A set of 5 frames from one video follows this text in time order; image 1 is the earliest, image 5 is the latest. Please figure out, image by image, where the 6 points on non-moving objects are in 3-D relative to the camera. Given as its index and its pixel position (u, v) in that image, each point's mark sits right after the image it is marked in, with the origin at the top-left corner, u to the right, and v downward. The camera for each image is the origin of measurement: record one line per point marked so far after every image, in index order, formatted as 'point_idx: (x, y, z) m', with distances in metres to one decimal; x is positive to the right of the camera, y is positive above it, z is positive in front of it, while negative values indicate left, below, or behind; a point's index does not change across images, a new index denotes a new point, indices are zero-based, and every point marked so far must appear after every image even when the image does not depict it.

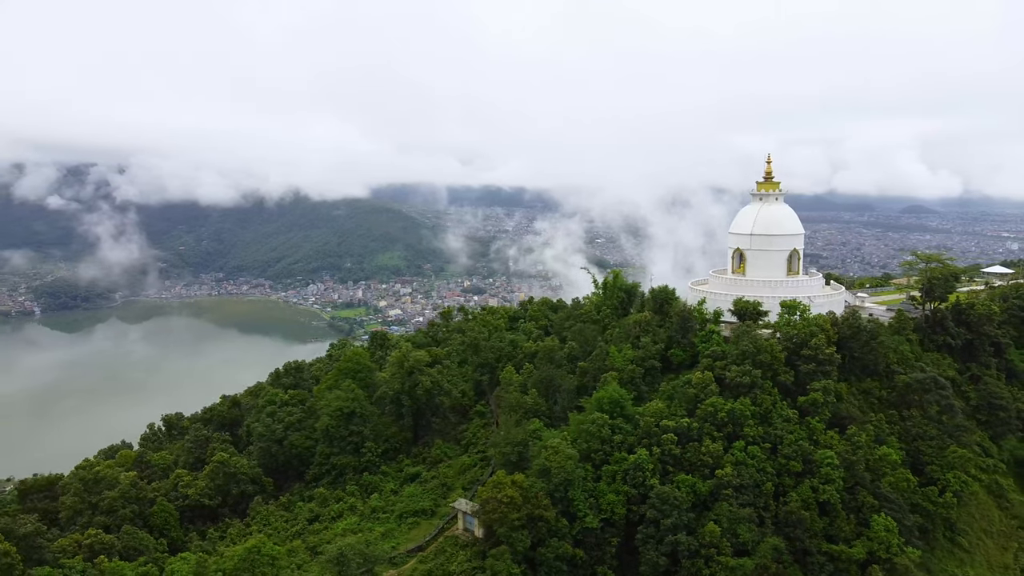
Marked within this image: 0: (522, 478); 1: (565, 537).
0: (+0.2, -5.3, +19.0) m
1: (+1.5, -6.8, +18.5) m
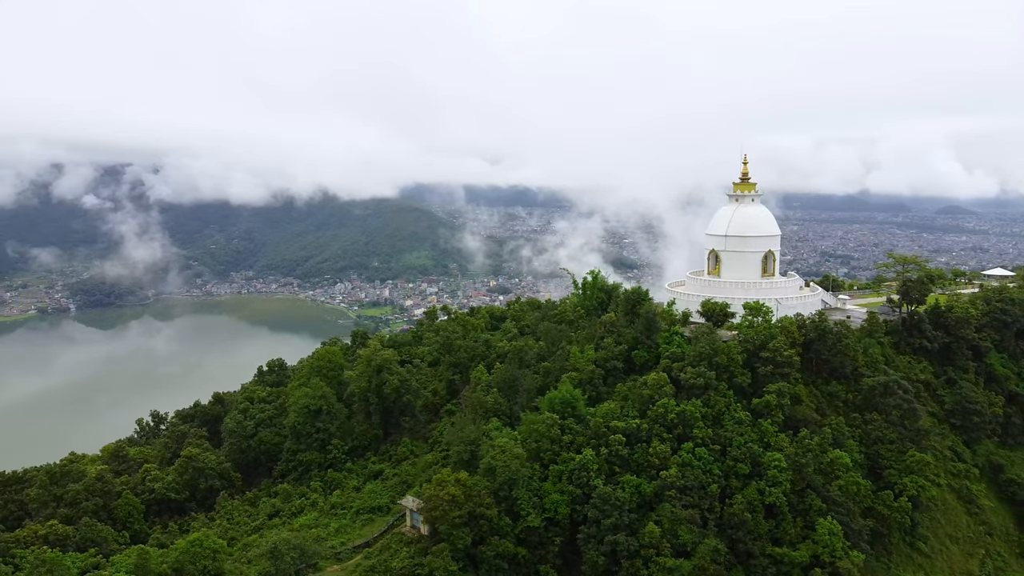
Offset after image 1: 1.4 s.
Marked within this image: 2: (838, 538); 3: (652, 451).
0: (-1.3, -5.3, +19.2) m
1: (-0.1, -6.8, +18.7) m
2: (+9.0, -6.9, +18.7) m
3: (+4.1, -4.7, +19.8) m
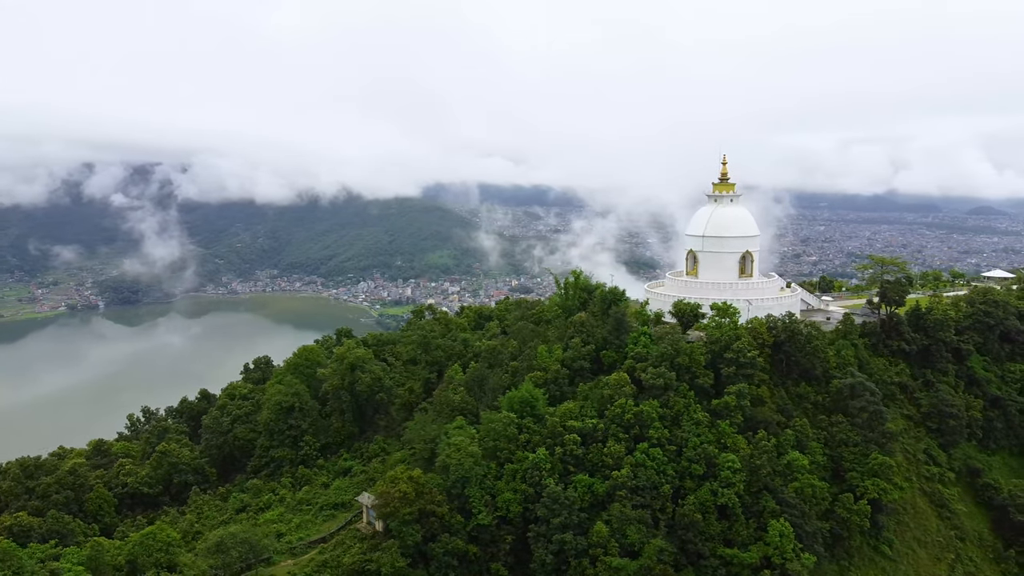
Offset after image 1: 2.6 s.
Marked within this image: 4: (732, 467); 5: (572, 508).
0: (-2.7, -5.3, +19.4) m
1: (-1.5, -6.8, +18.9) m
2: (+7.6, -6.9, +18.7) m
3: (+2.7, -4.8, +19.9) m
4: (+6.3, -5.1, +19.6) m
5: (+1.6, -6.1, +18.8) m
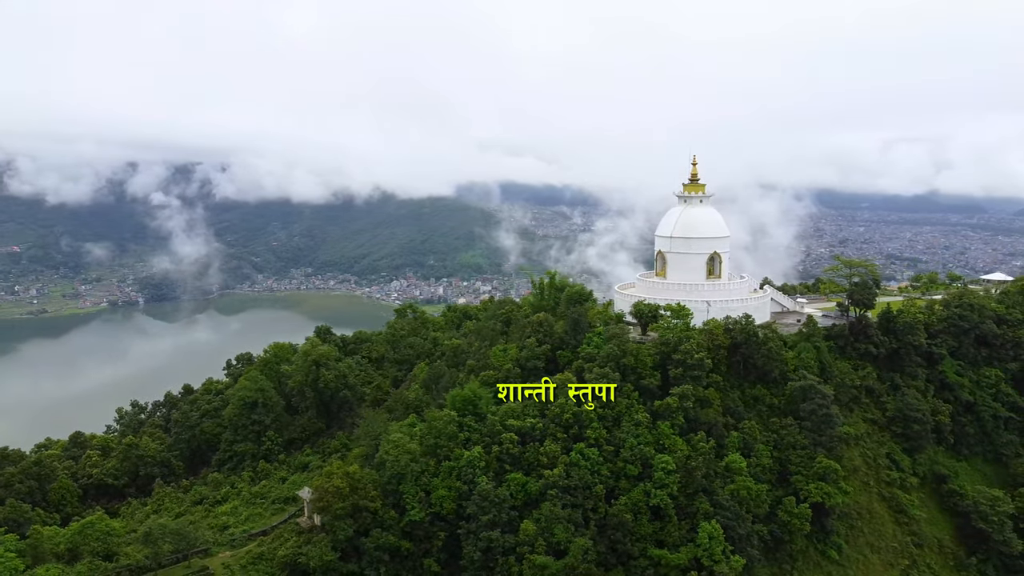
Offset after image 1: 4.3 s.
0: (-4.6, -5.3, +19.7) m
1: (-3.4, -6.8, +19.2) m
2: (+5.7, -7.0, +18.6) m
3: (+0.9, -4.8, +20.1) m
4: (+4.5, -5.2, +19.7) m
5: (-0.3, -6.1, +18.9) m
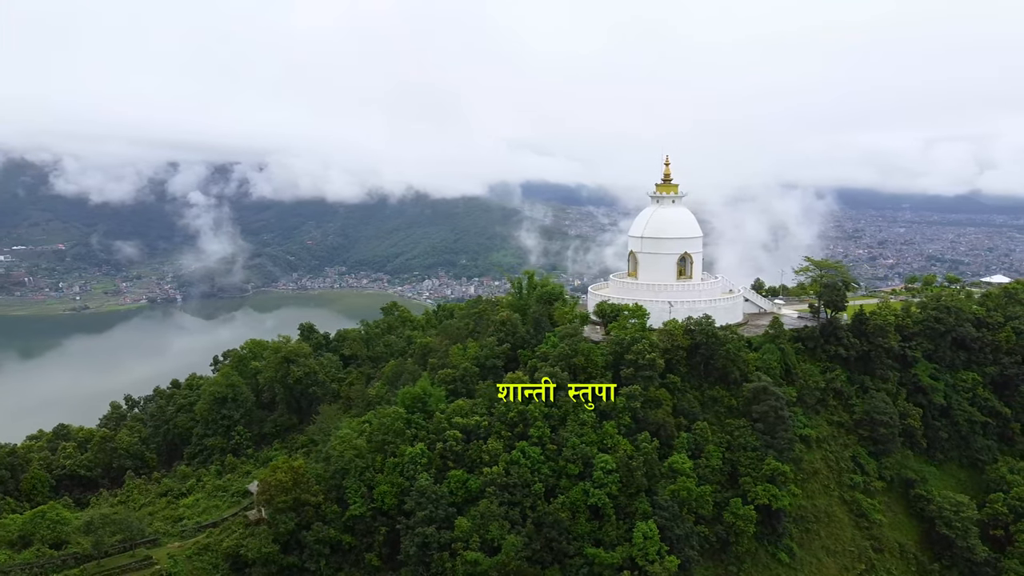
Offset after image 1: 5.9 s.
0: (-6.3, -5.2, +20.2) m
1: (-5.2, -6.7, +19.5) m
2: (+3.9, -7.0, +18.7) m
3: (-0.8, -4.8, +20.3) m
4: (+2.7, -5.2, +19.8) m
5: (-2.0, -6.1, +19.2) m
